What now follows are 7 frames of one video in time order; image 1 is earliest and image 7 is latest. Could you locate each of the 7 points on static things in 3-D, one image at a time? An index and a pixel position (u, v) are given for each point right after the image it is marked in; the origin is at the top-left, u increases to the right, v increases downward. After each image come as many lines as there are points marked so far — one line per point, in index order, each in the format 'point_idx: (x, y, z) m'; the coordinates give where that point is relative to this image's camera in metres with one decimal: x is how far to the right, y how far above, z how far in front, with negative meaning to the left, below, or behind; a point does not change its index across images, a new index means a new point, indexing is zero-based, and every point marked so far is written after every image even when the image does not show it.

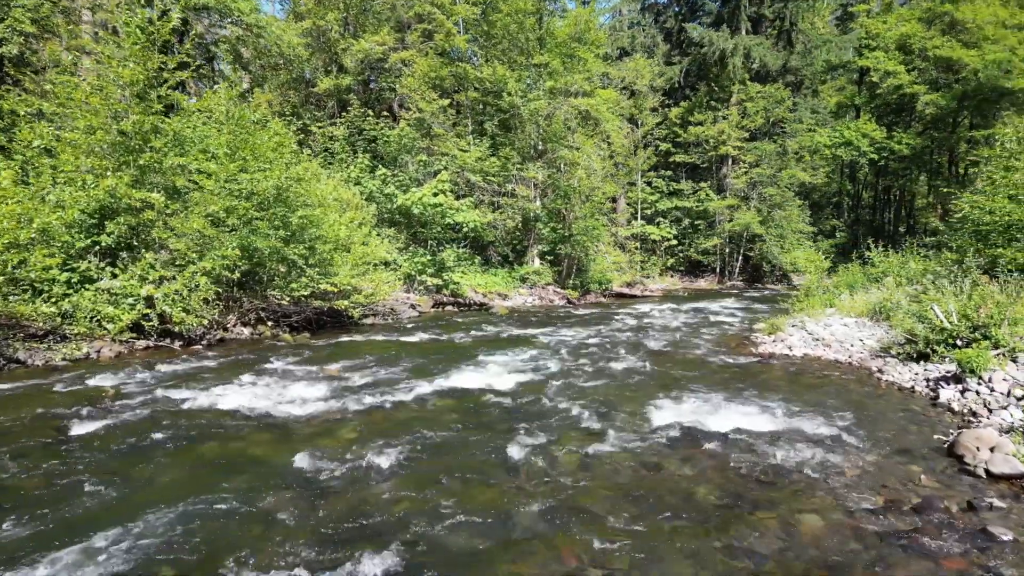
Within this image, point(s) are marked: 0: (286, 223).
0: (-4.0, +1.2, +12.7) m
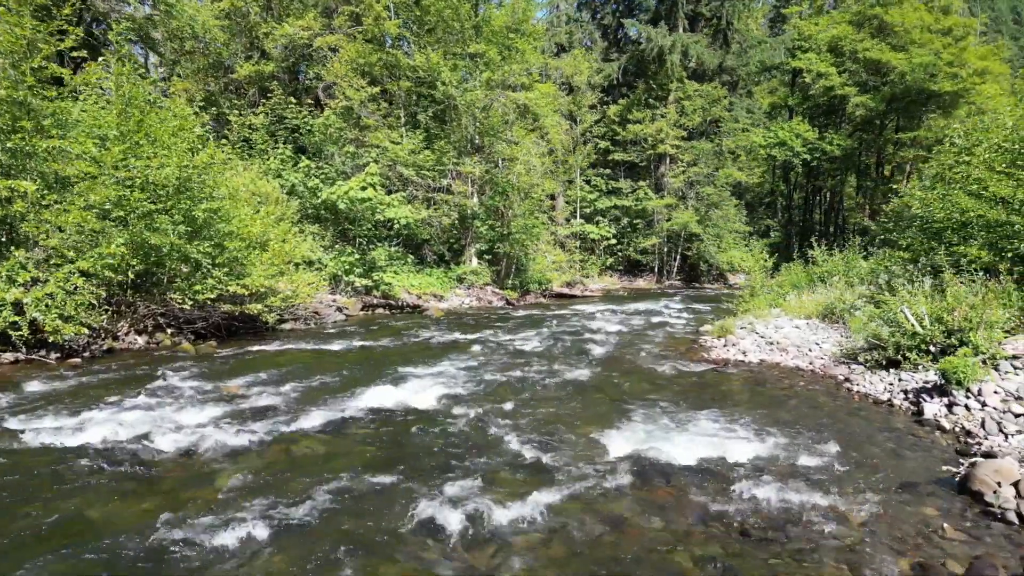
0: (-5.1, +1.1, +11.2) m
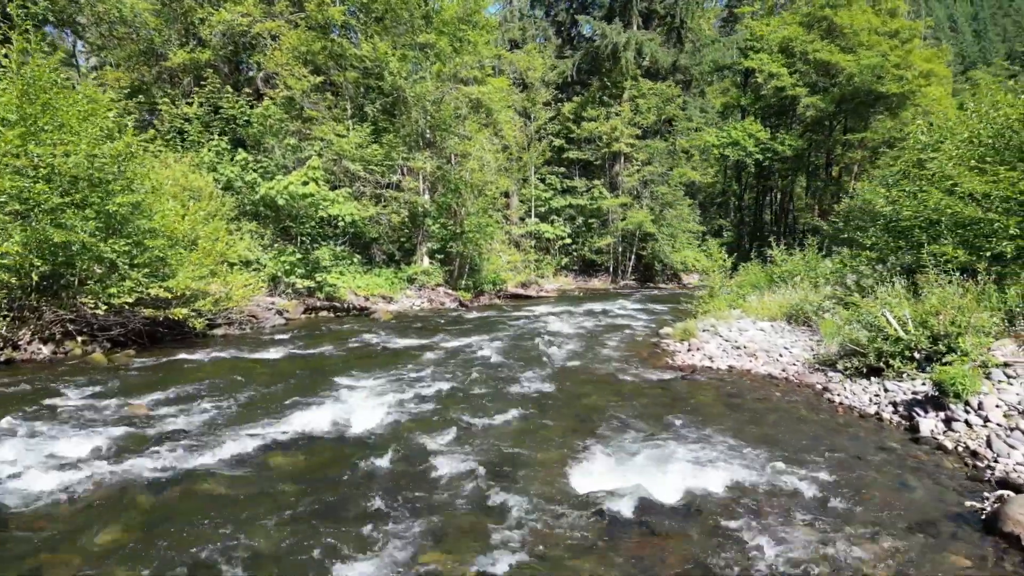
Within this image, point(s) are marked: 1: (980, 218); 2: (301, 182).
0: (-5.8, +1.1, +10.1) m
1: (+5.7, +0.8, +8.6) m
2: (-5.0, +2.5, +16.7) m
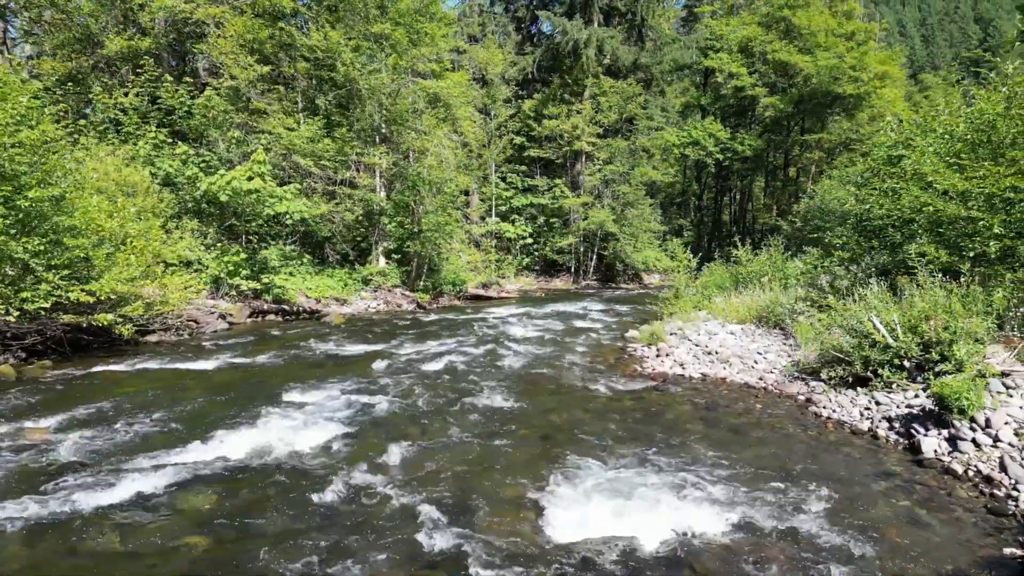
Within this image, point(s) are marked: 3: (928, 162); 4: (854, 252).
0: (-6.4, +1.0, +9.1) m
1: (+5.2, +0.8, +8.2) m
2: (-5.9, +2.4, +15.7) m
3: (+5.8, +1.8, +9.9) m
4: (+5.1, +0.5, +11.0) m
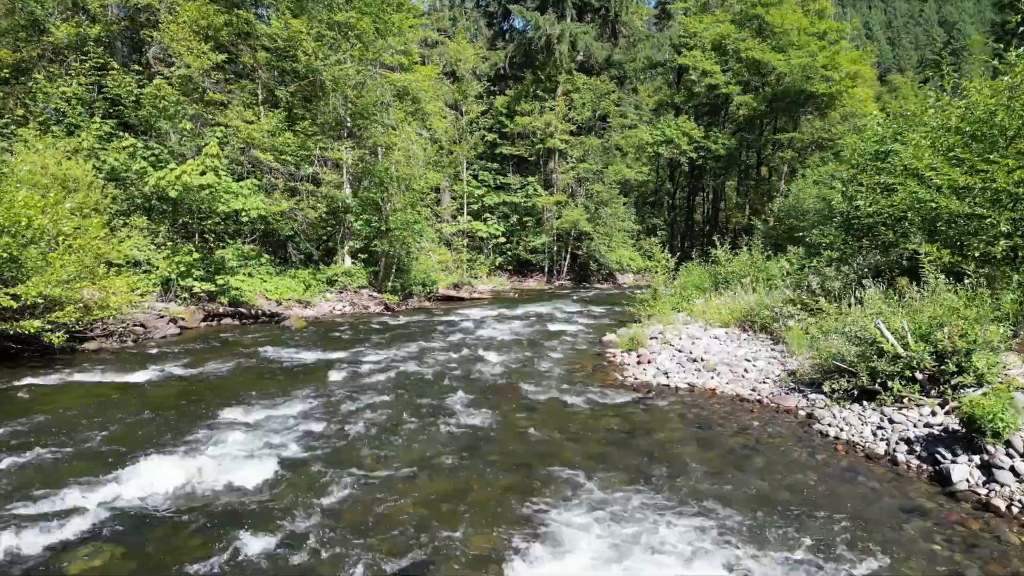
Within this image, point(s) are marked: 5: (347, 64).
0: (-6.7, +1.0, +8.1) m
1: (+4.9, +0.8, +7.7) m
2: (-6.5, +2.4, +14.8) m
3: (+5.4, +1.7, +9.4) m
4: (+4.7, +0.5, +10.5) m
5: (-4.3, +5.8, +18.5) m
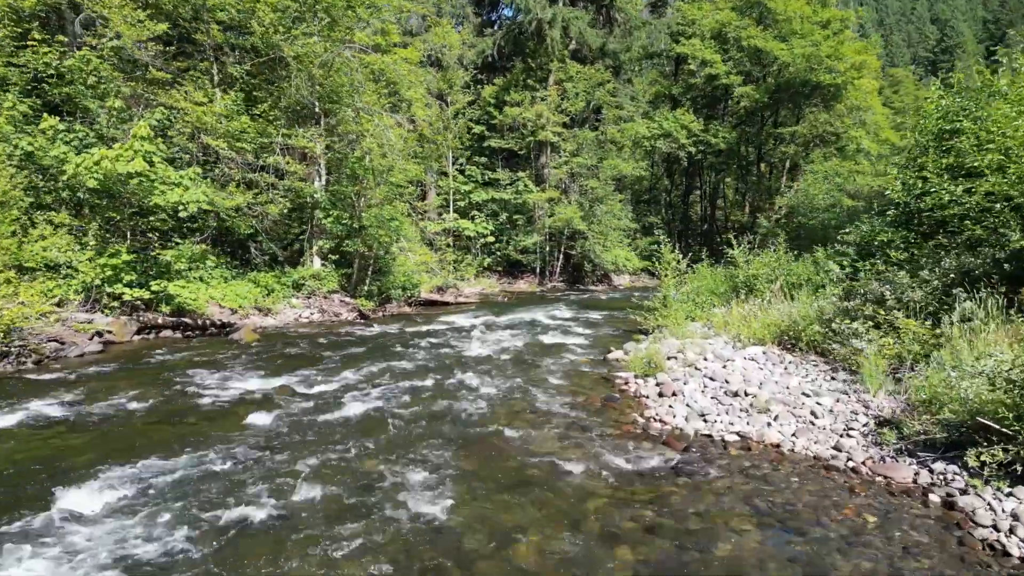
0: (-6.8, +0.9, +5.9) m
1: (+4.7, +0.7, +5.7) m
2: (-6.7, +2.3, +12.6) m
3: (+5.2, +1.6, +7.4) m
4: (+4.5, +0.4, +8.5) m
5: (-4.5, +5.7, +16.4) m
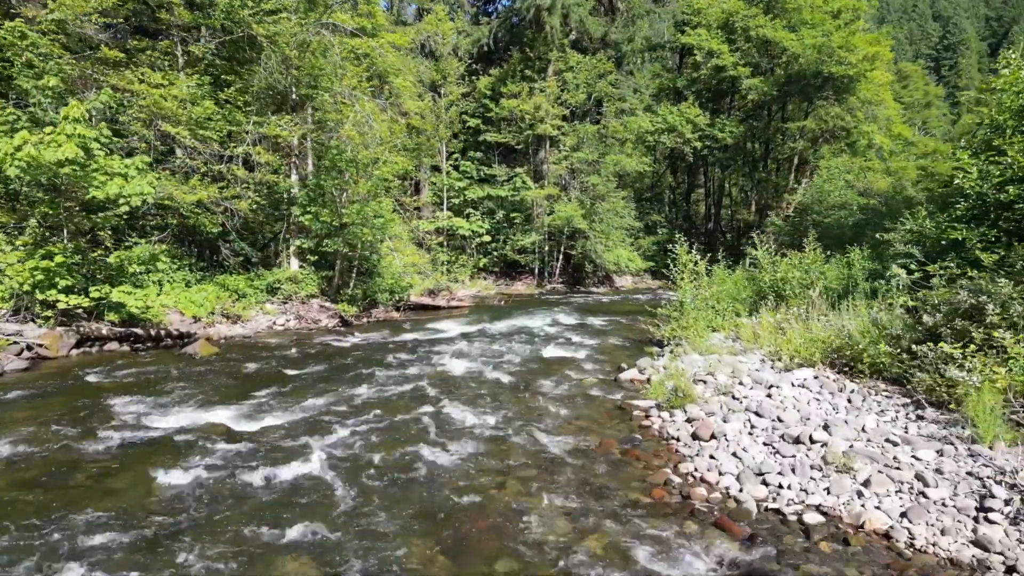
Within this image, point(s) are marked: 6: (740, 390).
0: (-6.9, +0.8, +4.3) m
1: (+4.7, +0.6, +4.1) m
2: (-6.8, +2.2, +11.0) m
3: (+5.2, +1.5, +5.8) m
4: (+4.4, +0.3, +6.9) m
5: (-4.6, +5.6, +14.8) m
6: (+2.1, -0.9, +6.6) m
